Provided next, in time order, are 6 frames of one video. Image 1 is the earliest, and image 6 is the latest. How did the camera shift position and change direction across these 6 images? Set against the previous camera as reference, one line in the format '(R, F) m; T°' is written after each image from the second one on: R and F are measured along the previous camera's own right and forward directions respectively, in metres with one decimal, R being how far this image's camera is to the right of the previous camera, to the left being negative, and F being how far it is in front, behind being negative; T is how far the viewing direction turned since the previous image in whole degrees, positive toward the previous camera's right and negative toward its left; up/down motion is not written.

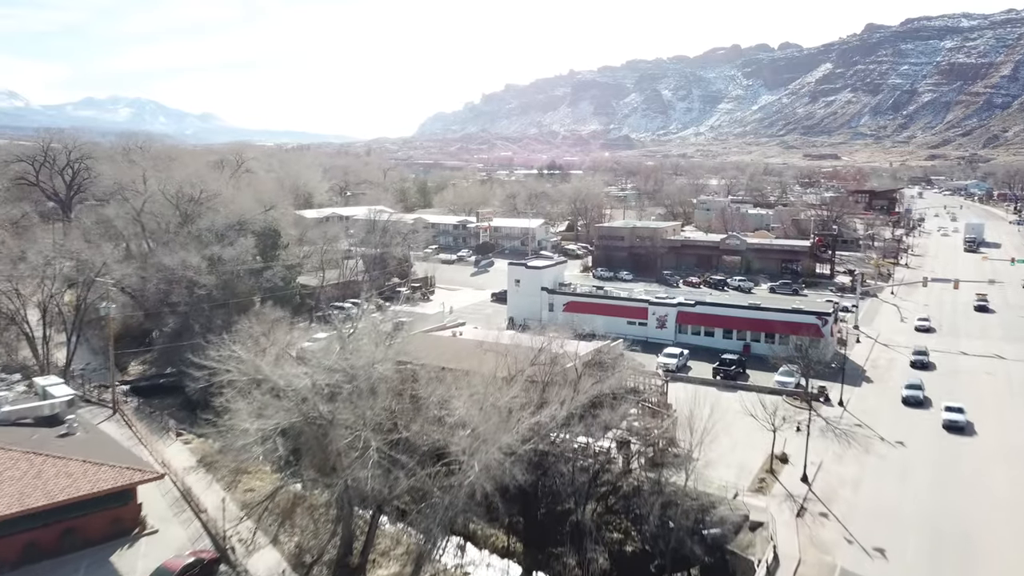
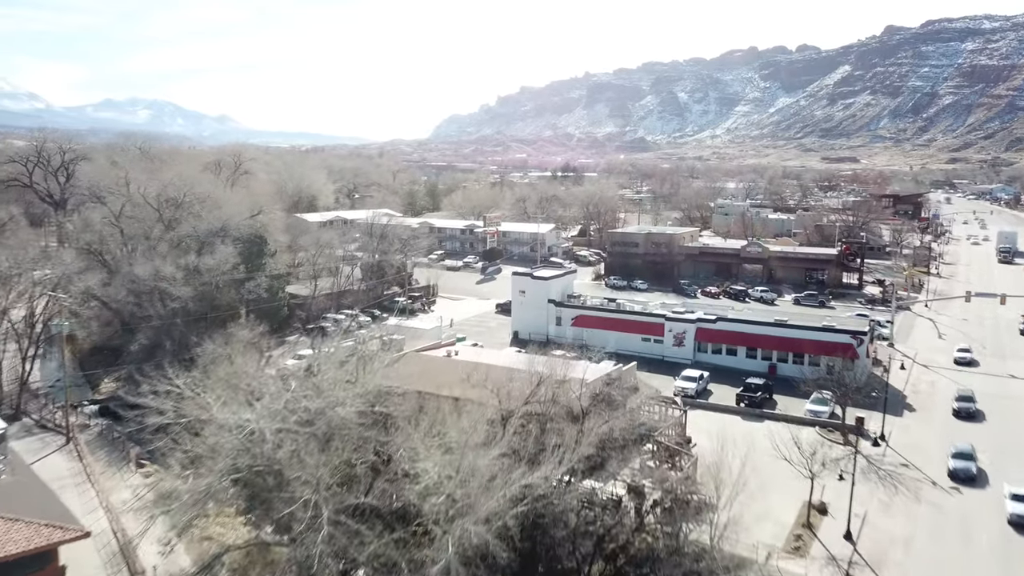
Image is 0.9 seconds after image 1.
(+0.3, +2.0) m; -1°
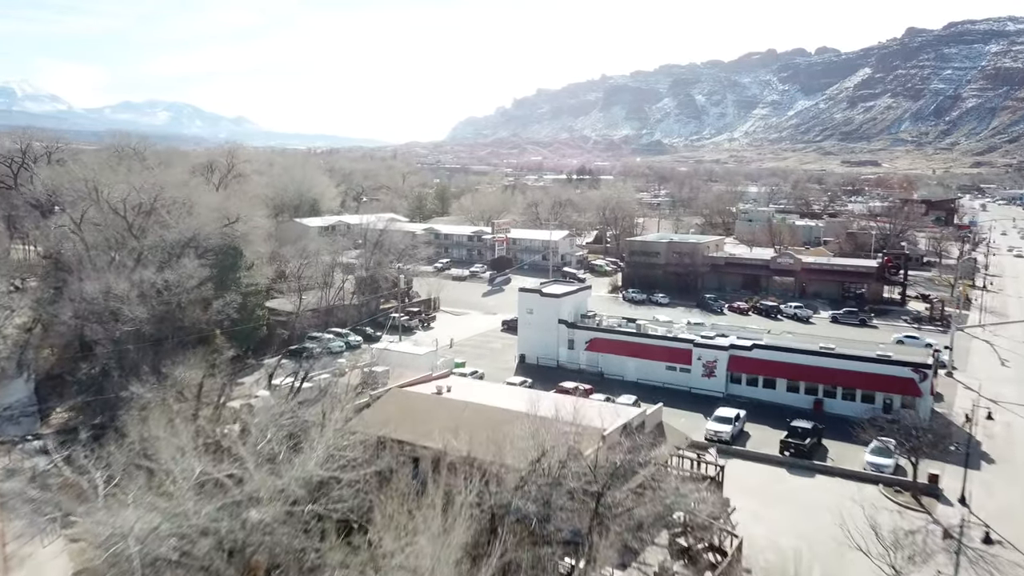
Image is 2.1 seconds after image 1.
(+0.2, +2.8) m; -1°
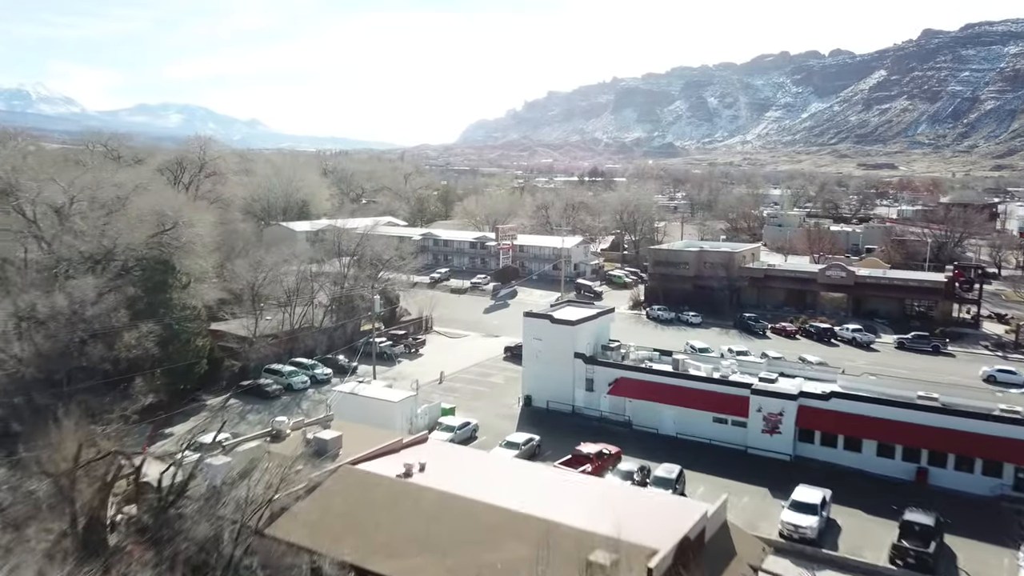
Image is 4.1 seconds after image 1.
(+0.1, +4.6) m; -1°
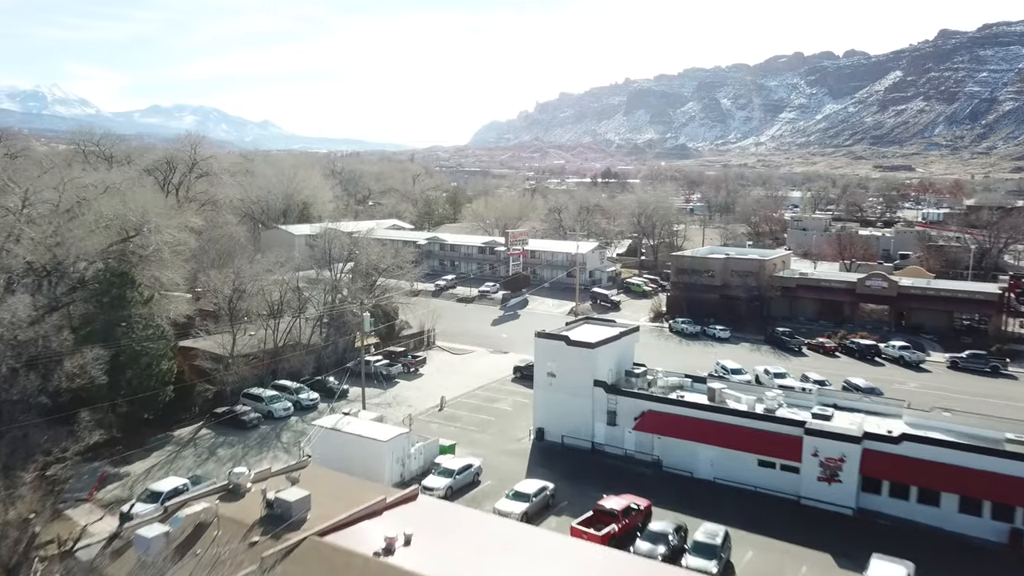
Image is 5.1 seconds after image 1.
(0.0, +2.3) m; -1°
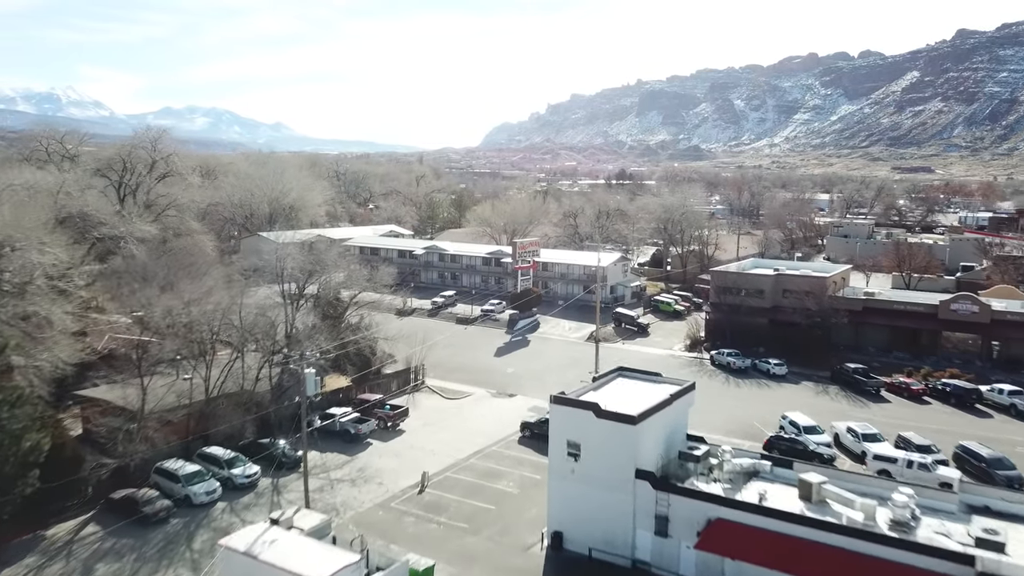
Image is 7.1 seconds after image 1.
(+0.1, +4.6) m; -1°
